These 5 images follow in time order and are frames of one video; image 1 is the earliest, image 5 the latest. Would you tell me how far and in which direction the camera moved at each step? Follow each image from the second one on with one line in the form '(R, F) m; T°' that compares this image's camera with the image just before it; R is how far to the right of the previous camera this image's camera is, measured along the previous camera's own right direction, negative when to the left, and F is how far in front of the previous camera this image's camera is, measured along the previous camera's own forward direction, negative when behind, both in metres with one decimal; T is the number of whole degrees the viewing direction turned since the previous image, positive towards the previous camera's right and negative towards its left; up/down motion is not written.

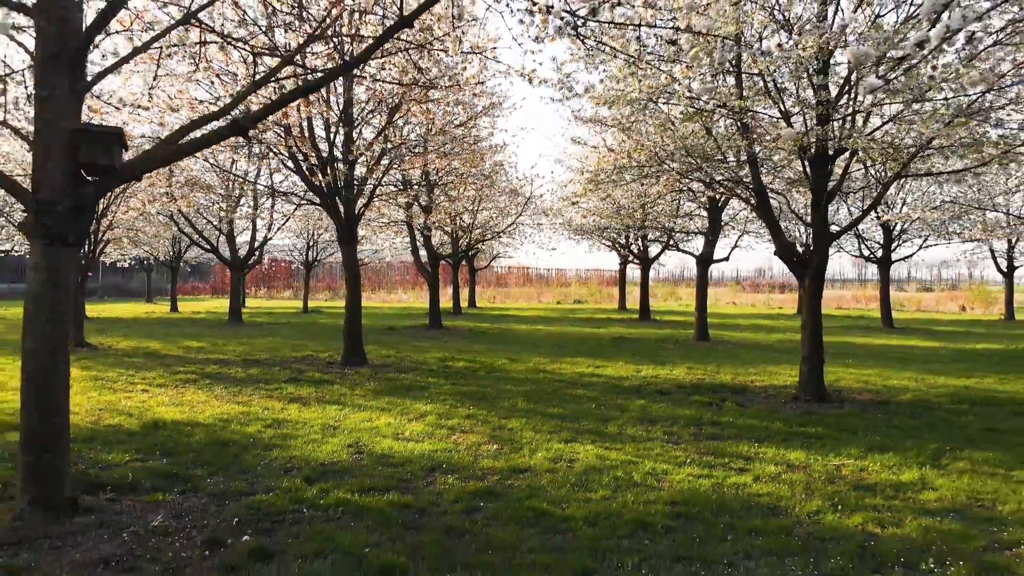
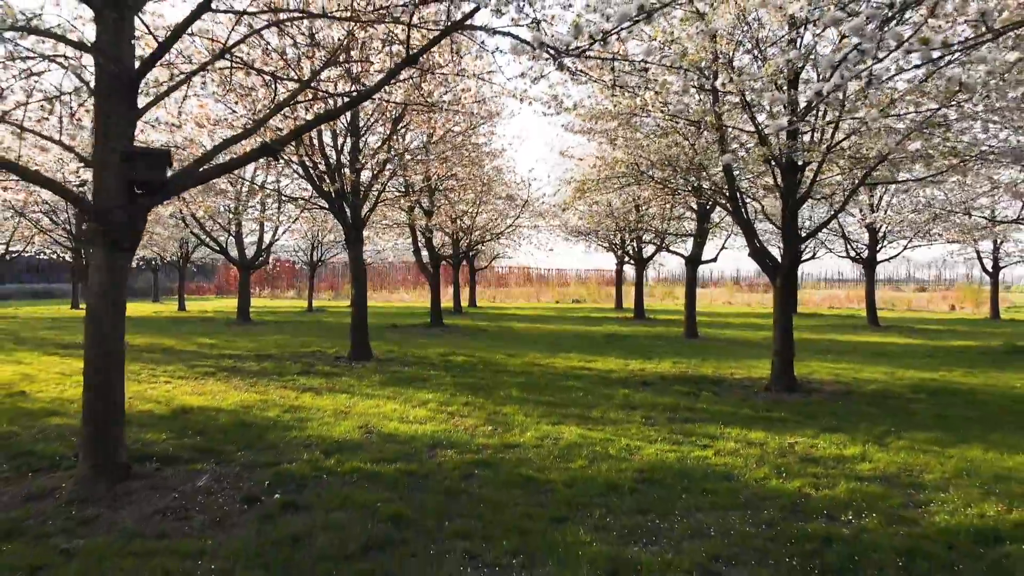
(+0.1, -0.7) m; 0°
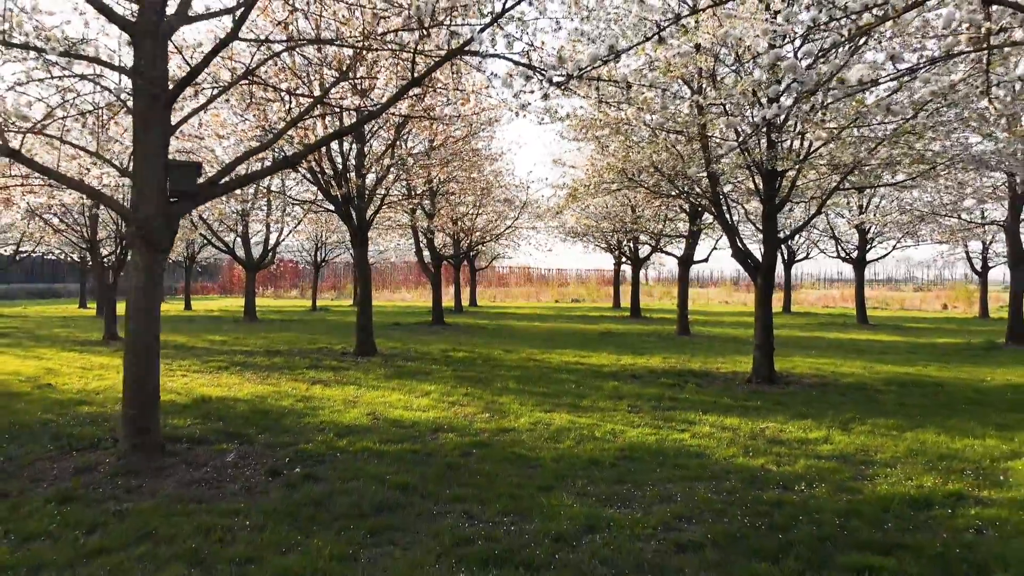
(+0.1, -0.6) m; 0°
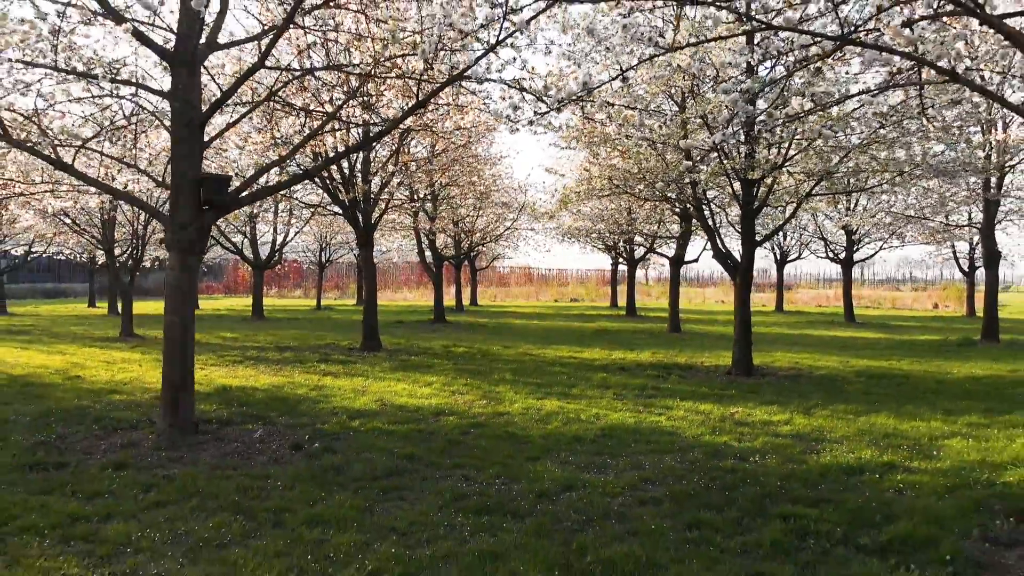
(+0.1, -0.8) m; 0°
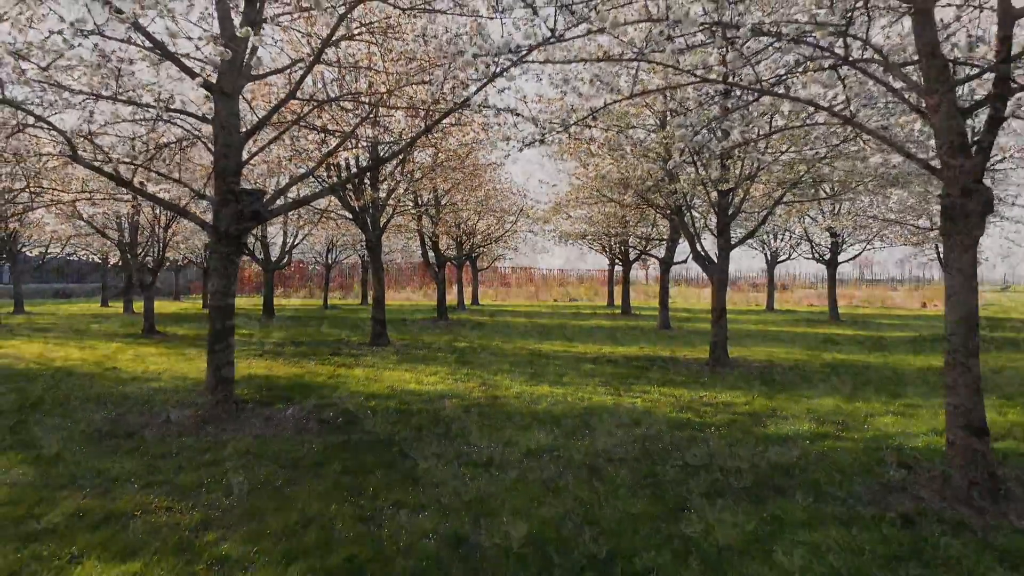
(+0.1, -1.1) m; 0°
